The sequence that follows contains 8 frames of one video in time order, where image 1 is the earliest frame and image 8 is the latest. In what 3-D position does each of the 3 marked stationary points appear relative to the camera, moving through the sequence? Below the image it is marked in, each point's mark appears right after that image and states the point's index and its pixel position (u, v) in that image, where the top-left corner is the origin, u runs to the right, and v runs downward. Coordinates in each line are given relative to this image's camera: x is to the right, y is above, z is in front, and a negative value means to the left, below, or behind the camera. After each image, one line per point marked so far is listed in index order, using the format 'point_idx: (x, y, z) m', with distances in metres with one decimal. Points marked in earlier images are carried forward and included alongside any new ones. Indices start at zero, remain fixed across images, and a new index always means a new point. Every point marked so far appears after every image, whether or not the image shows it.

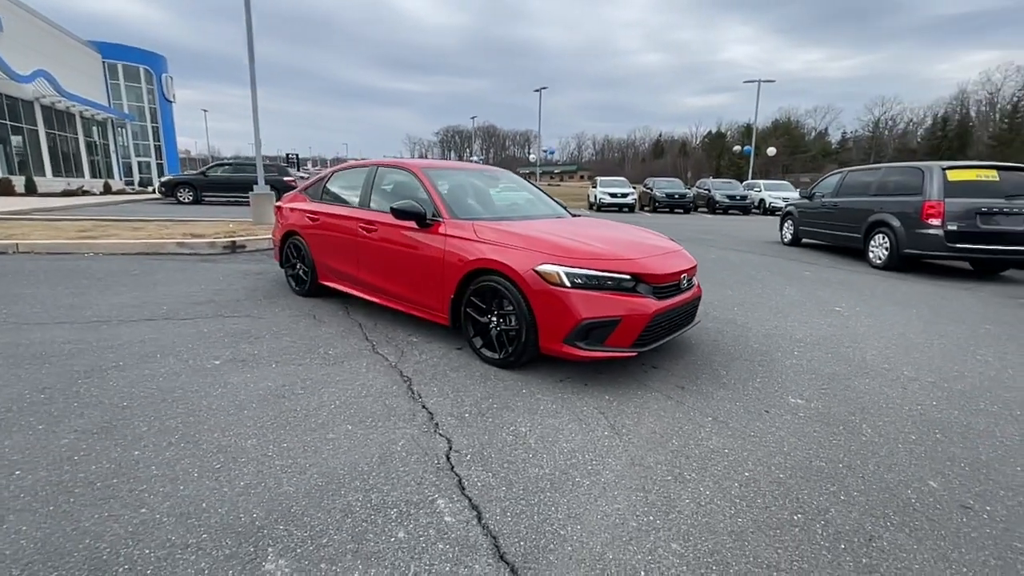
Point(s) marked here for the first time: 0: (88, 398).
0: (-2.6, -0.7, +3.0) m
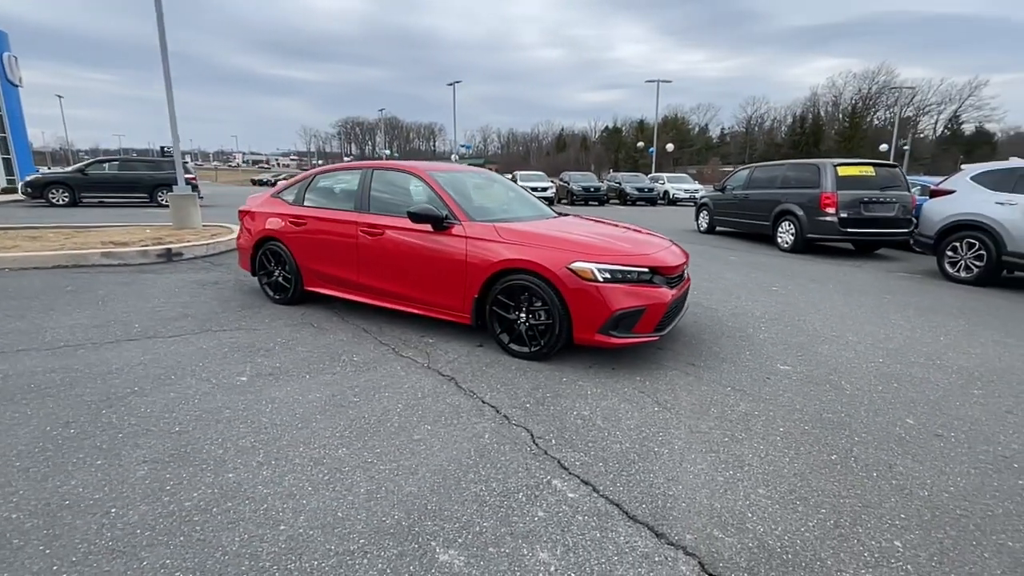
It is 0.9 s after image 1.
0: (-2.2, -0.8, +2.8) m
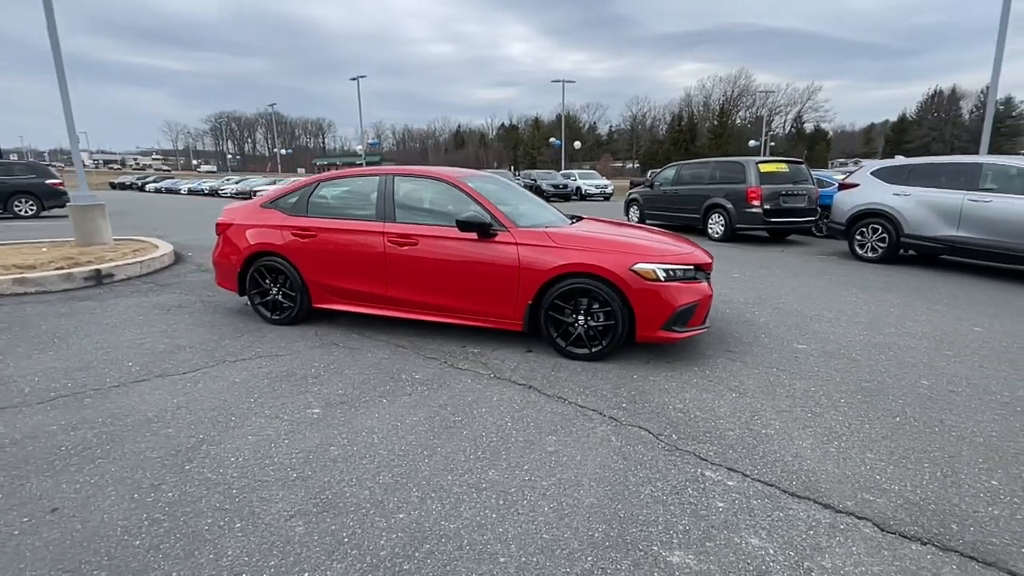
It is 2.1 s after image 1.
0: (-1.4, -1.0, +2.4) m
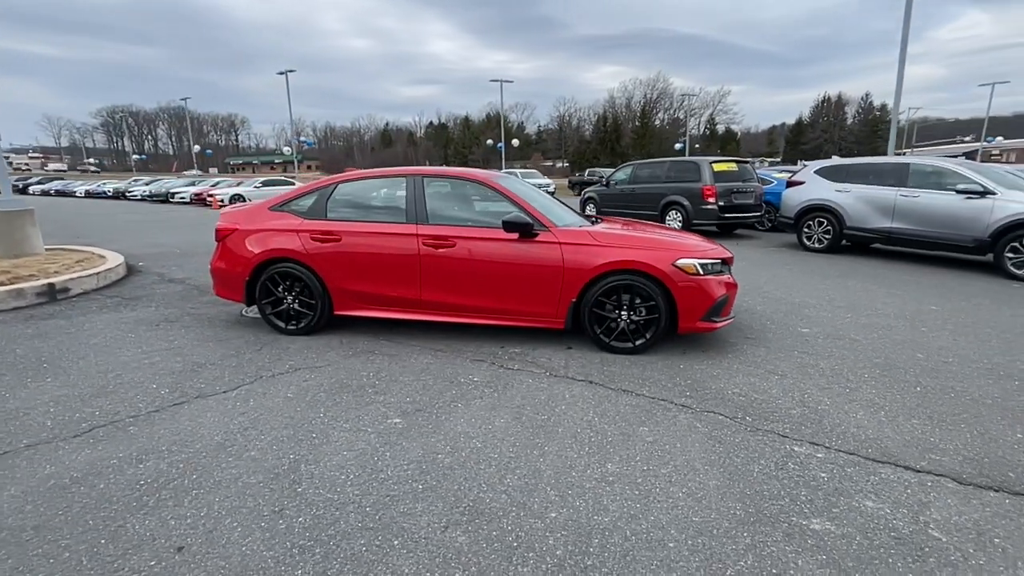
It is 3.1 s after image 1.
0: (-0.7, -1.0, +2.3) m
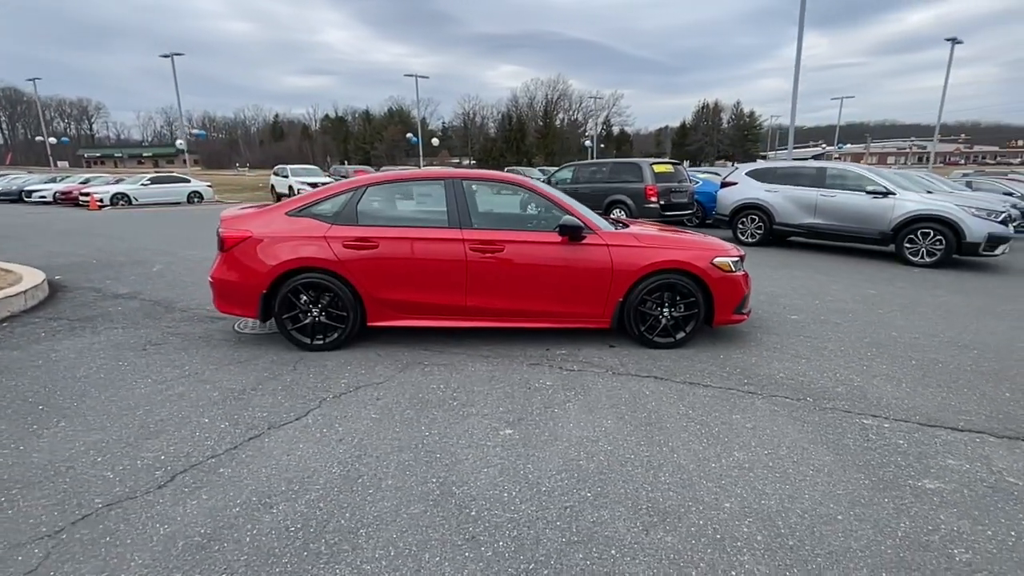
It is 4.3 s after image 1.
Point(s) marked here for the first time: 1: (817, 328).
0: (+0.2, -1.1, +2.3) m
1: (+3.3, -0.4, +5.2) m
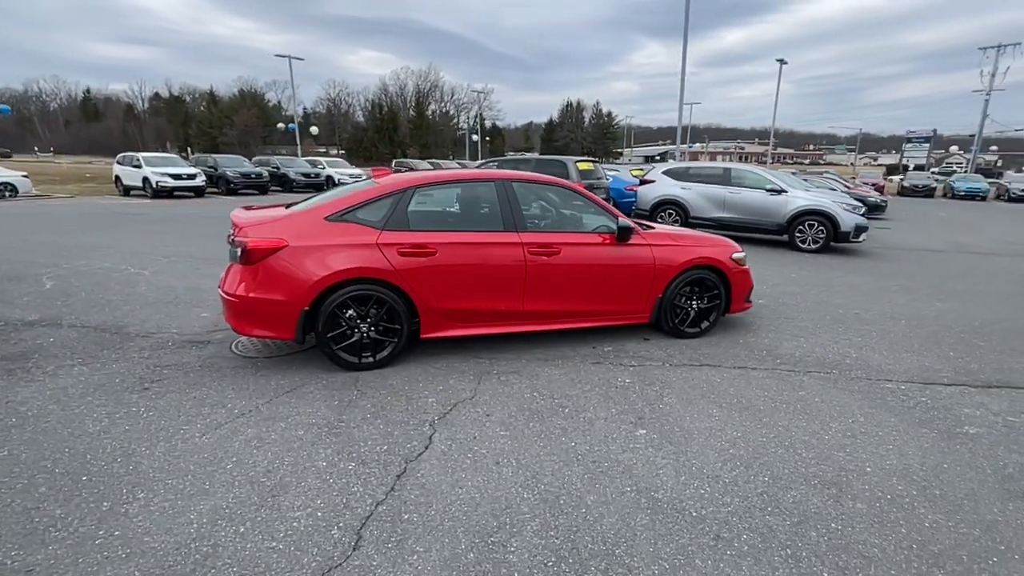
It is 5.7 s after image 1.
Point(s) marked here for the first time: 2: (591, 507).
0: (+1.2, -1.1, +2.5) m
1: (+3.5, -0.3, +6.0) m
2: (+0.4, -1.1, +2.4) m
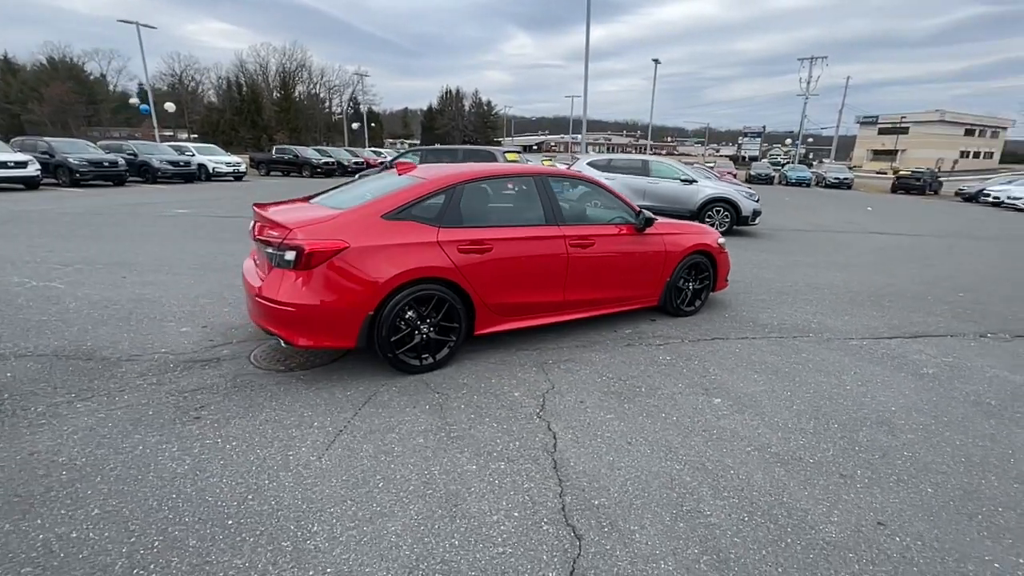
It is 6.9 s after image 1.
0: (+2.0, -1.0, +3.0) m
1: (+3.3, 0.0, +7.0) m
2: (+1.2, -1.0, +2.7) m
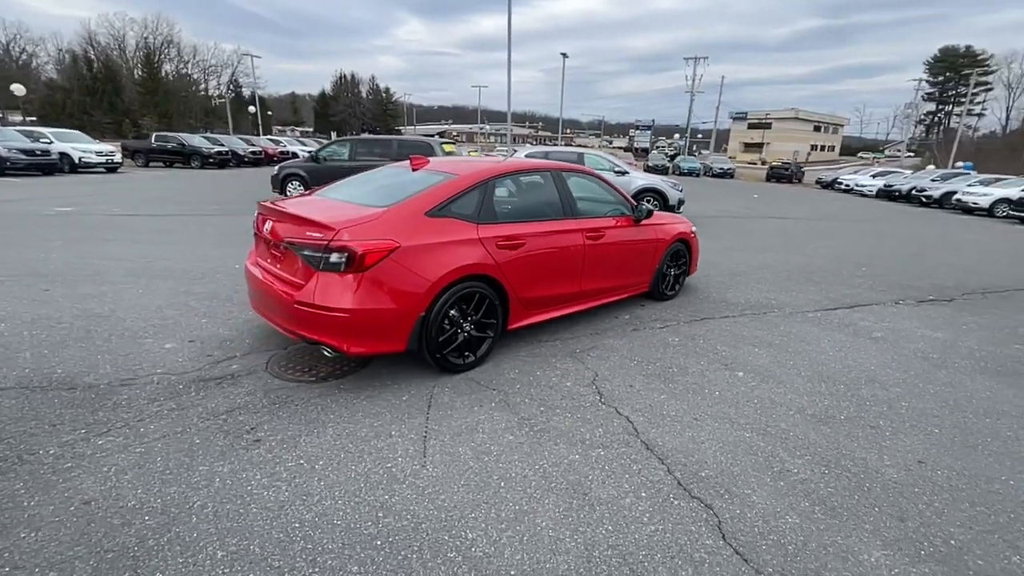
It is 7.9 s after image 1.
0: (+2.5, -0.8, +3.5) m
1: (+2.9, +0.3, +7.6) m
2: (+1.8, -0.9, +3.0) m
